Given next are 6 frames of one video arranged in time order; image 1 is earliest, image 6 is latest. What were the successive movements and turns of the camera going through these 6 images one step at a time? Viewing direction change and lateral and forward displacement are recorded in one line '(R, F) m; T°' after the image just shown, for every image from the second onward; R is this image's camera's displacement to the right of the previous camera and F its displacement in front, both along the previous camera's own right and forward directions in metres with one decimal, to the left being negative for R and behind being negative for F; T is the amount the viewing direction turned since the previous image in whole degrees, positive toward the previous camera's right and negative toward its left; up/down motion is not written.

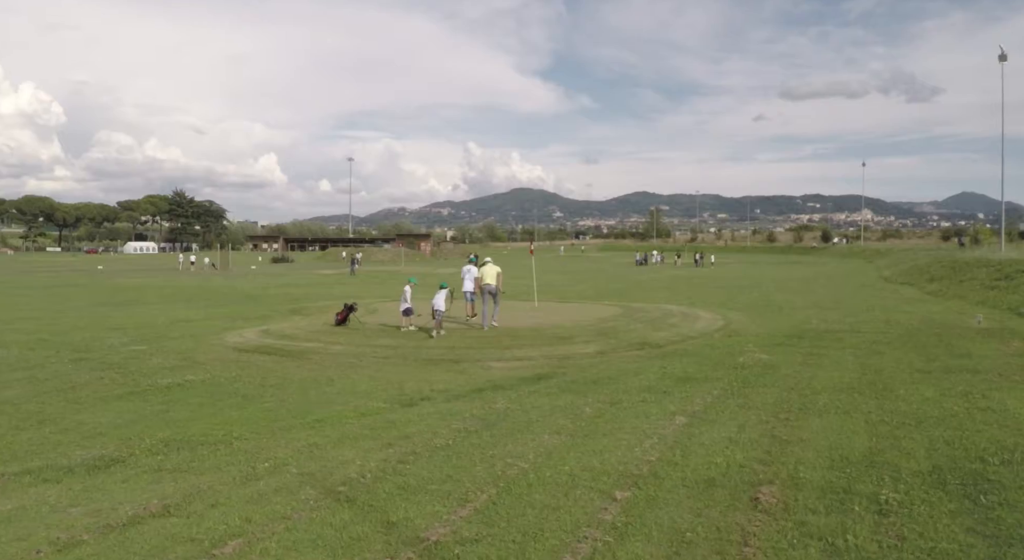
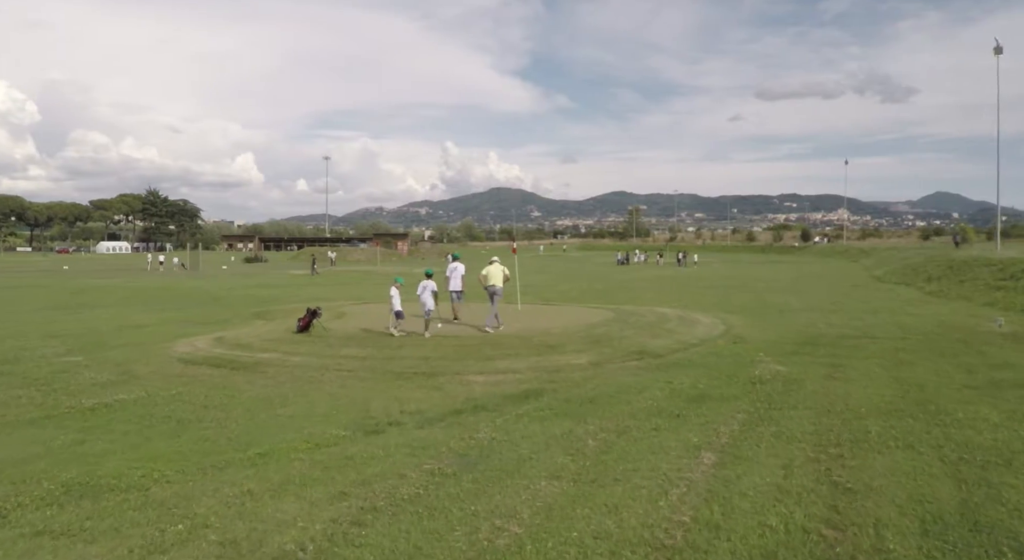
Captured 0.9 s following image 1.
(-0.1, +1.8) m; +2°
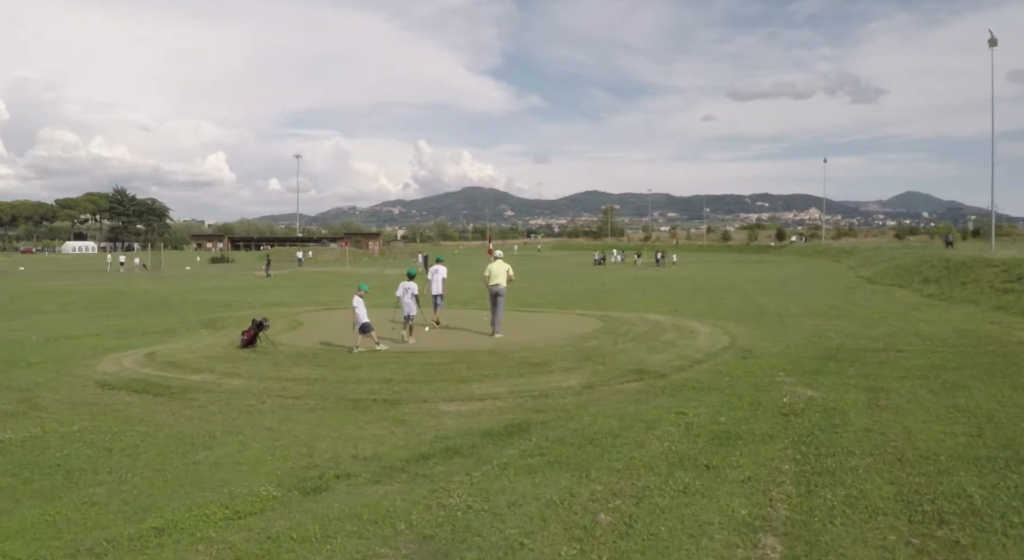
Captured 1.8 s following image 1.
(-0.1, +2.1) m; +2°
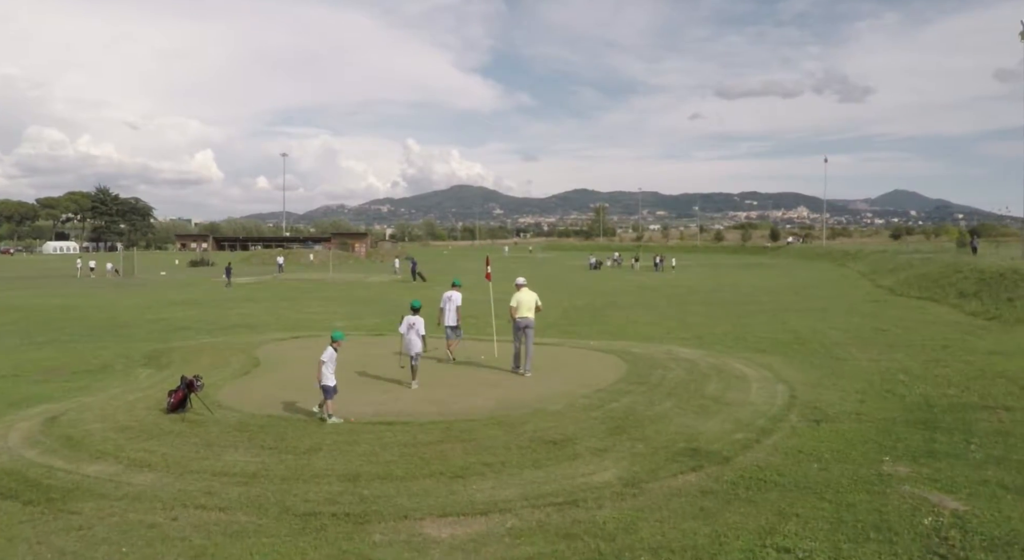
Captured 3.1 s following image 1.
(-0.3, +3.2) m; +1°
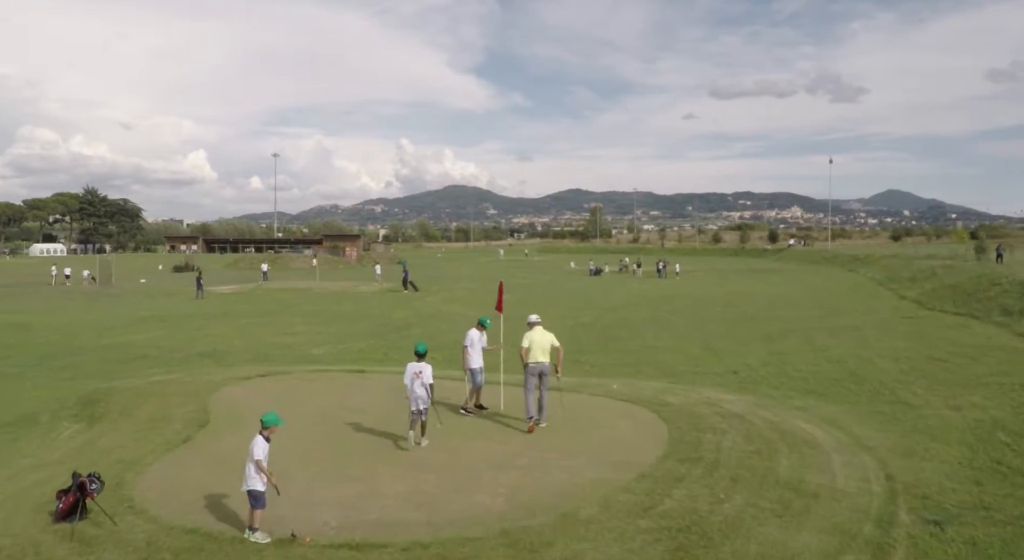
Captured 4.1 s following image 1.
(-0.3, +3.0) m; +1°
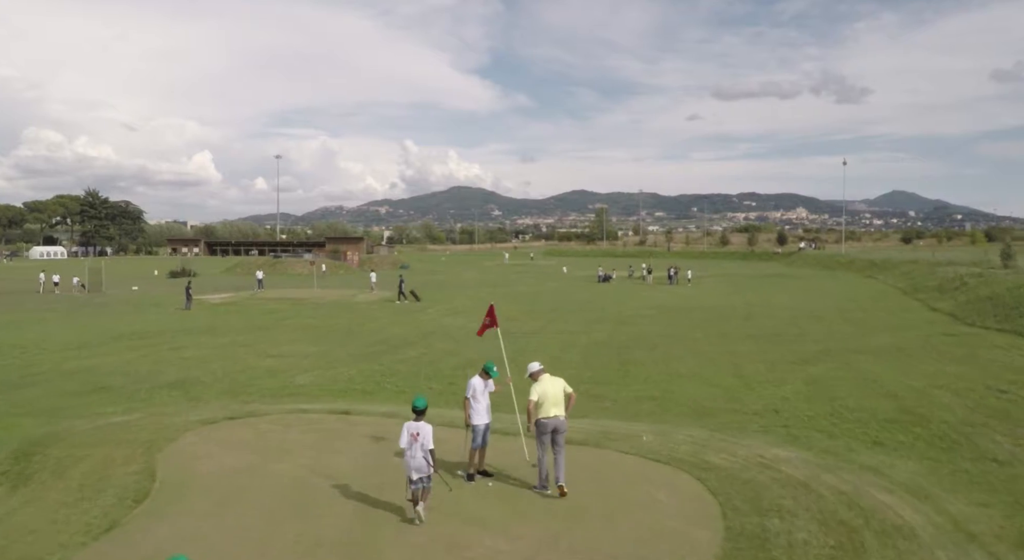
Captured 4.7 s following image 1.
(-0.1, +2.3) m; 0°
